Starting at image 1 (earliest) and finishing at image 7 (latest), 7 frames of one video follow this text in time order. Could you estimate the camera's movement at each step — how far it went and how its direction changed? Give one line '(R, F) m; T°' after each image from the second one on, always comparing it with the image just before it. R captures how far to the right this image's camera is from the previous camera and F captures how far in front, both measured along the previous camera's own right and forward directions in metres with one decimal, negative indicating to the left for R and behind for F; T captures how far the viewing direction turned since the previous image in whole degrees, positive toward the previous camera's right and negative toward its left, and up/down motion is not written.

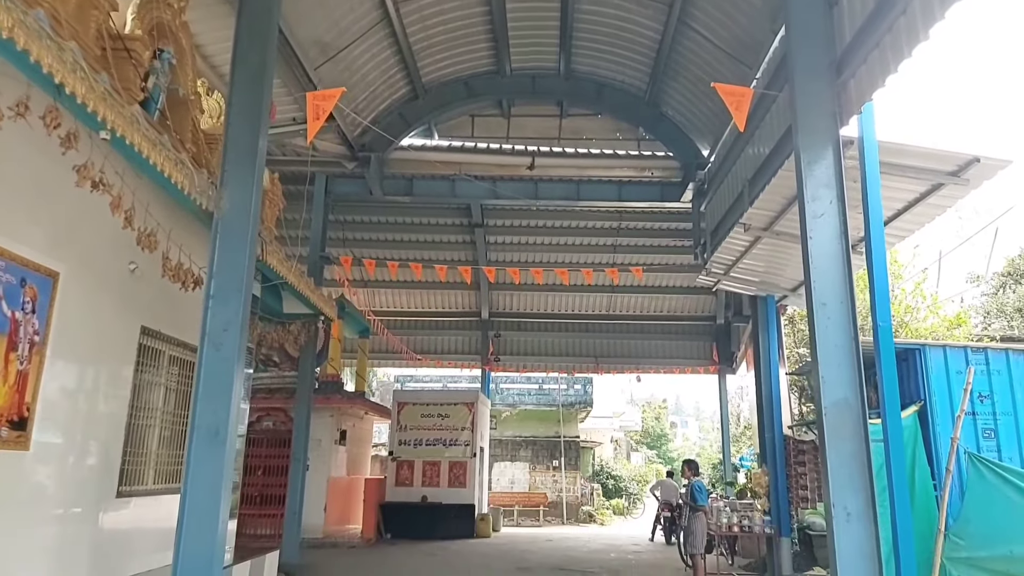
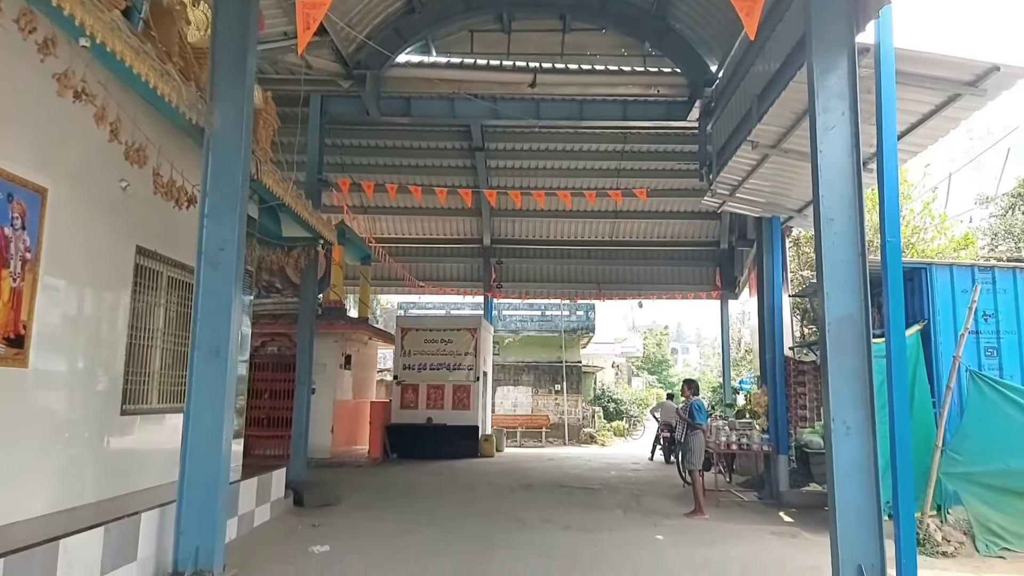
(0.0, +0.1) m; 0°
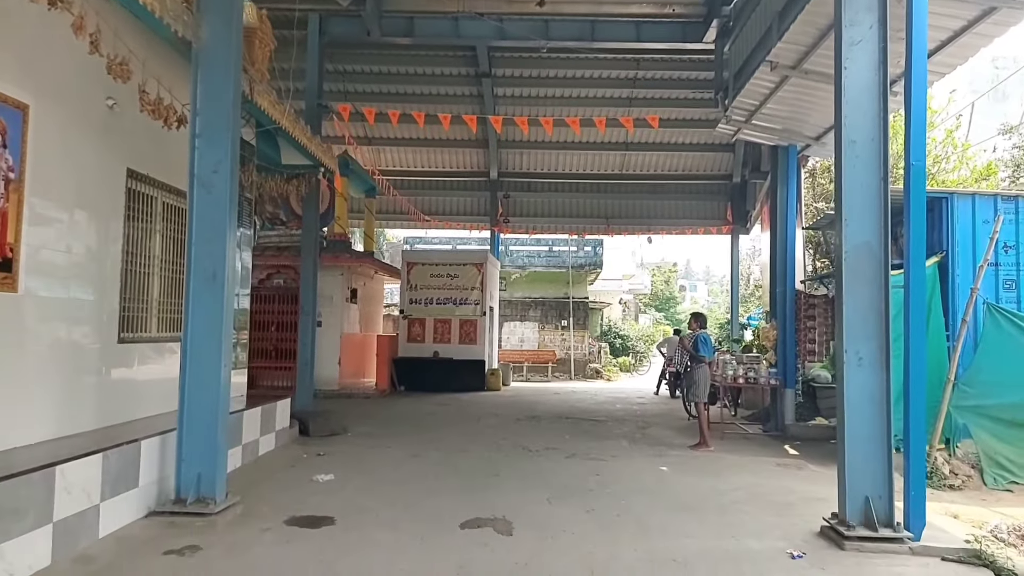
(0.0, +0.1) m; -1°
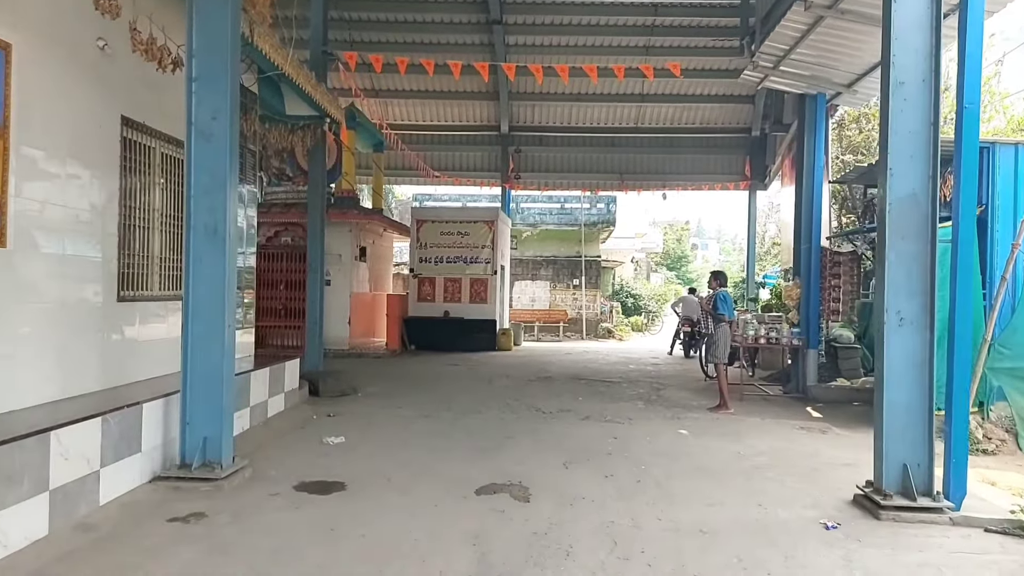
(0.0, +0.2) m; -1°
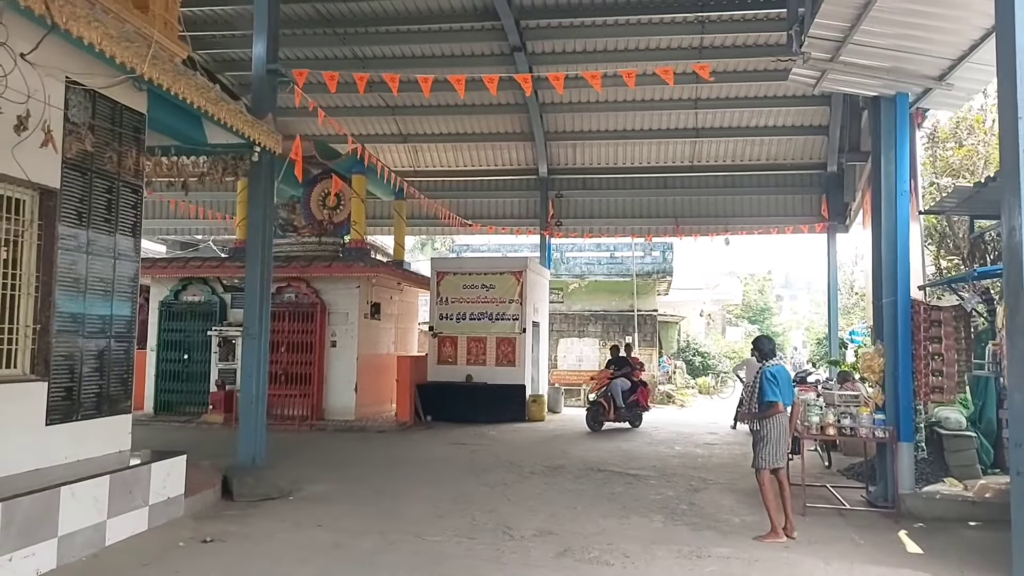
(+0.8, +1.7) m; -7°
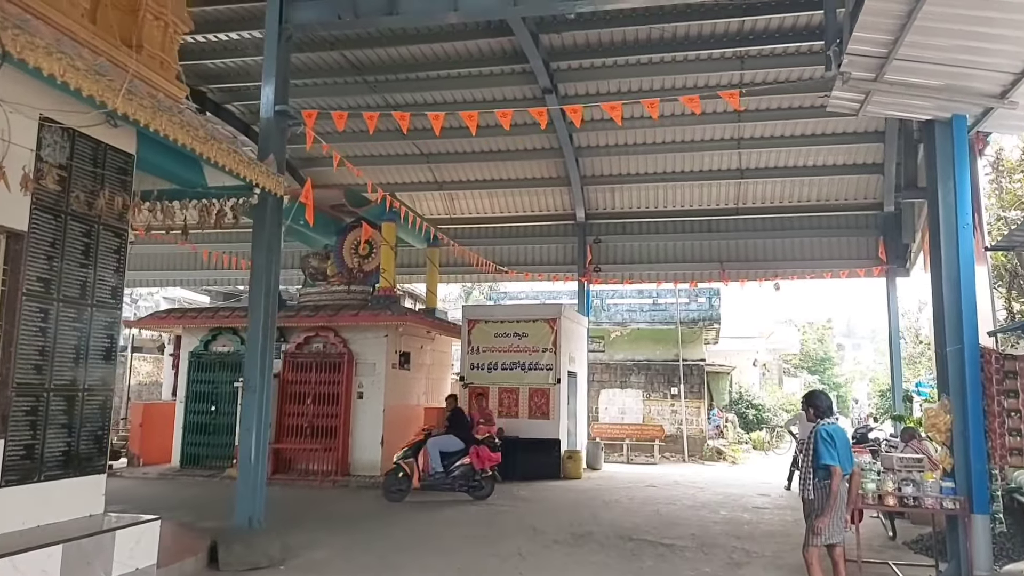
(+0.3, +0.5) m; -4°
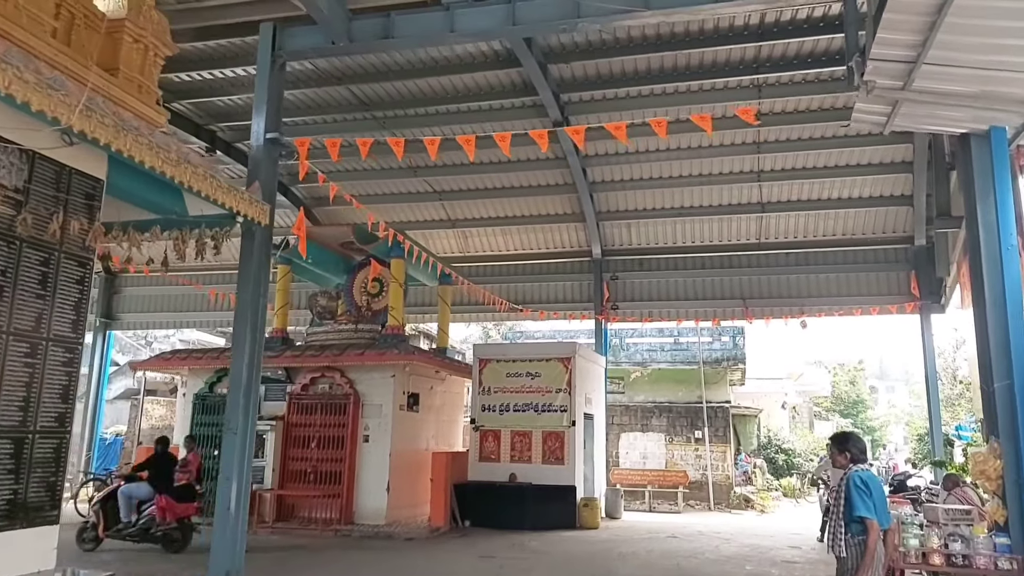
(+0.2, +0.4) m; -2°
